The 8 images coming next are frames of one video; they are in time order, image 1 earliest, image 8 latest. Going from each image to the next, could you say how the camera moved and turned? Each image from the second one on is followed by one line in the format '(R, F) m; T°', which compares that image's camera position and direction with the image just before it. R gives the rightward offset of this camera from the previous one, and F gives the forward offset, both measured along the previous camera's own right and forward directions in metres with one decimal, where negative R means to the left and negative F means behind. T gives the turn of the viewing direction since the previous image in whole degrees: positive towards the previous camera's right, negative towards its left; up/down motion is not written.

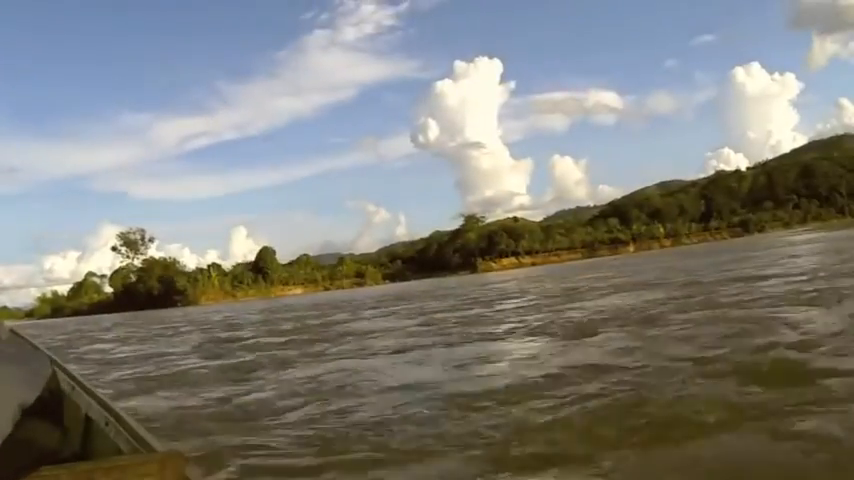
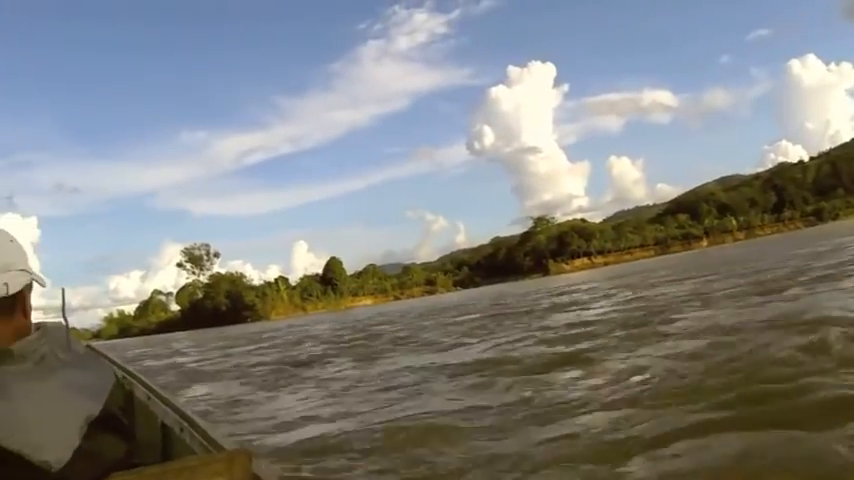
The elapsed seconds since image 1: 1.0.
(-0.7, +2.9) m; -4°
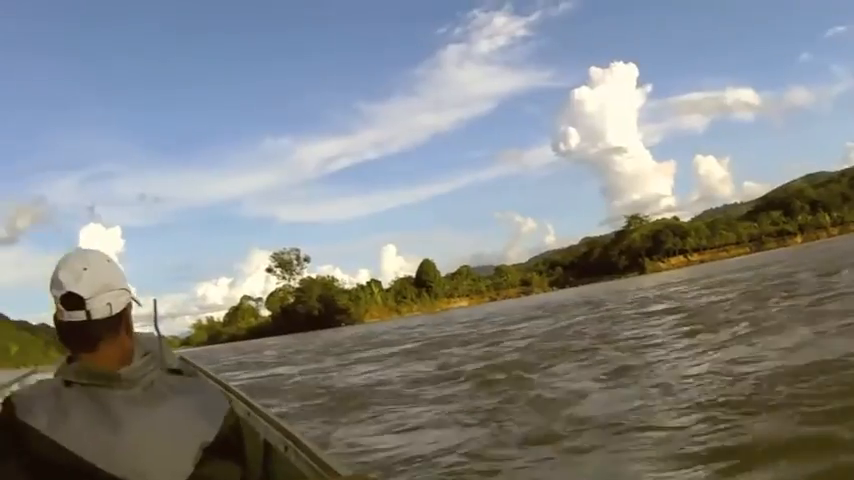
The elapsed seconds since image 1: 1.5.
(-0.8, +2.5) m; -6°
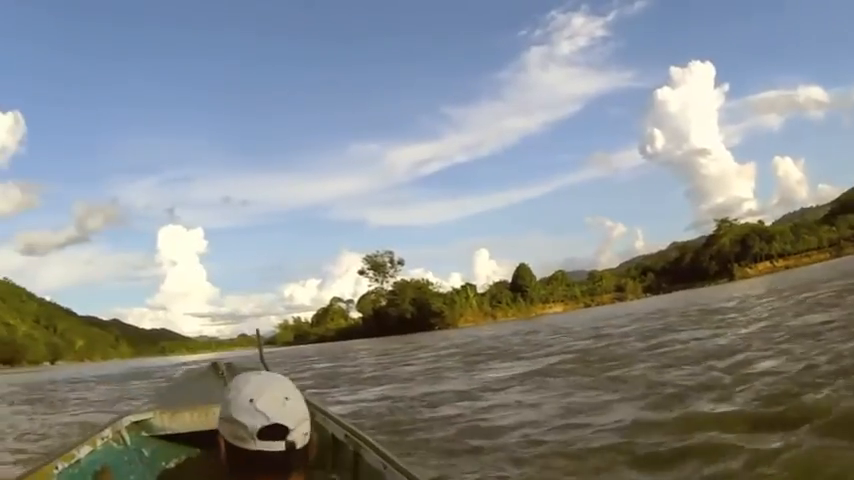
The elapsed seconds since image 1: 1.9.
(-1.4, +3.5) m; -5°
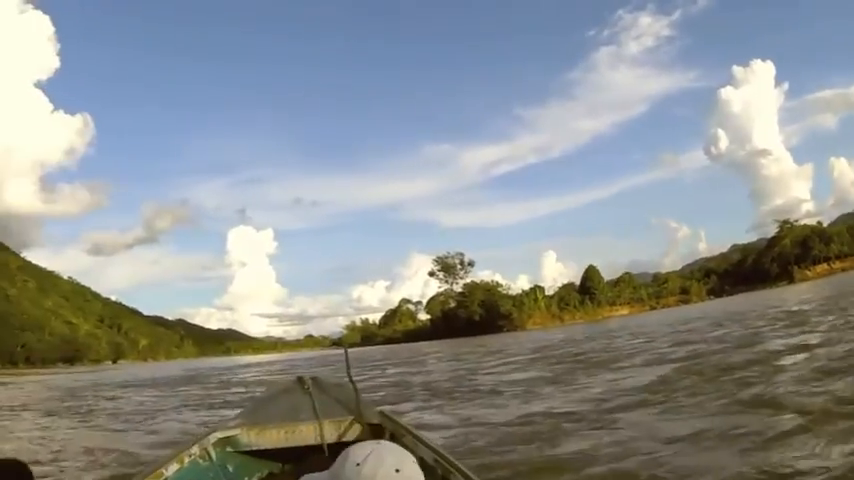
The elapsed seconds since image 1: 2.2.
(-0.3, +0.6) m; -3°
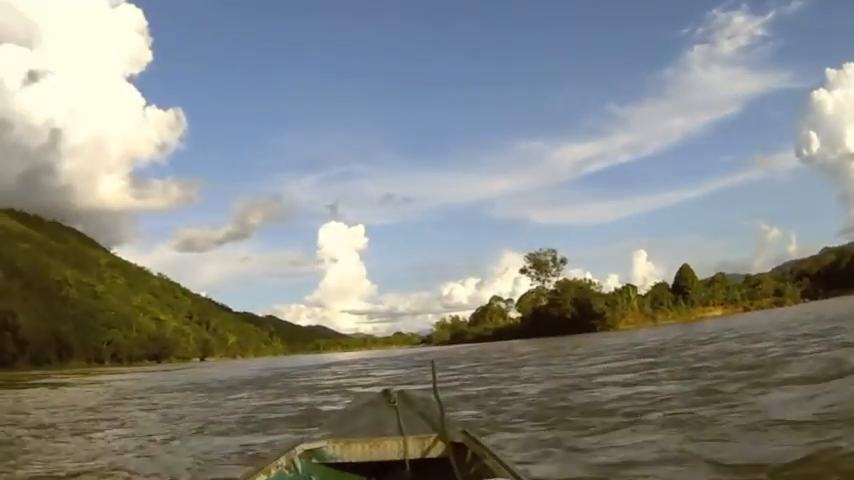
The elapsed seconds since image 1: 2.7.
(-0.2, +0.6) m; -6°
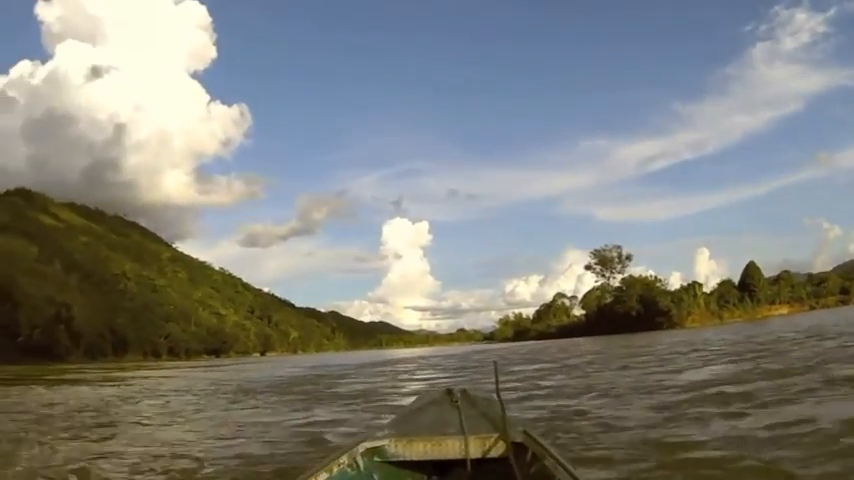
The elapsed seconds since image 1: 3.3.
(0.0, +0.2) m; -4°
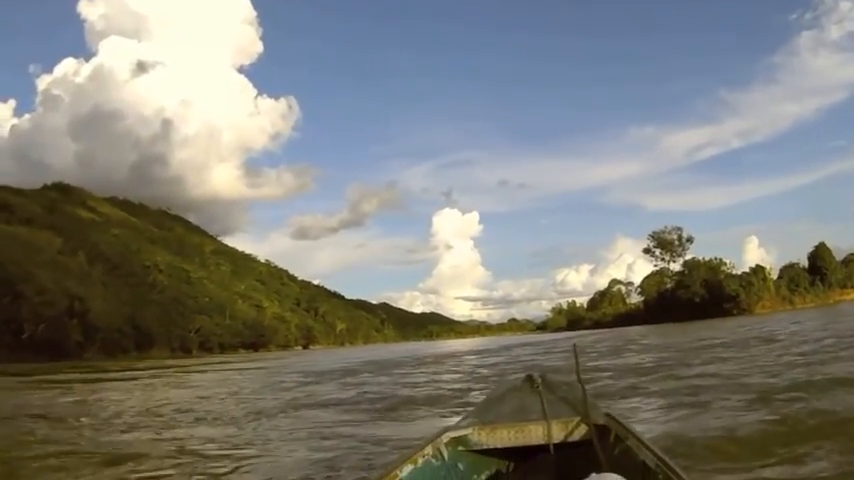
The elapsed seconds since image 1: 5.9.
(+0.1, +0.3) m; -4°
